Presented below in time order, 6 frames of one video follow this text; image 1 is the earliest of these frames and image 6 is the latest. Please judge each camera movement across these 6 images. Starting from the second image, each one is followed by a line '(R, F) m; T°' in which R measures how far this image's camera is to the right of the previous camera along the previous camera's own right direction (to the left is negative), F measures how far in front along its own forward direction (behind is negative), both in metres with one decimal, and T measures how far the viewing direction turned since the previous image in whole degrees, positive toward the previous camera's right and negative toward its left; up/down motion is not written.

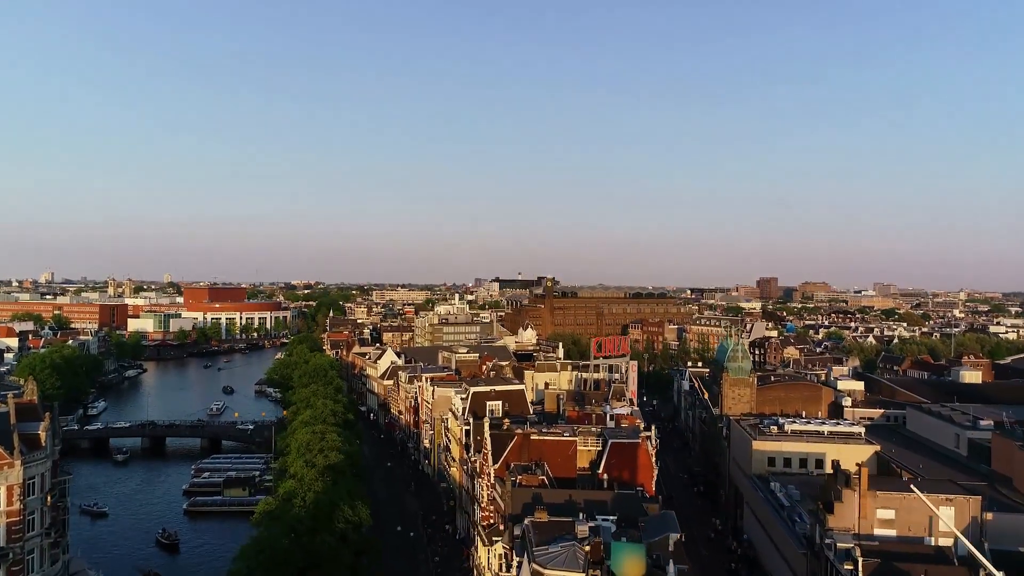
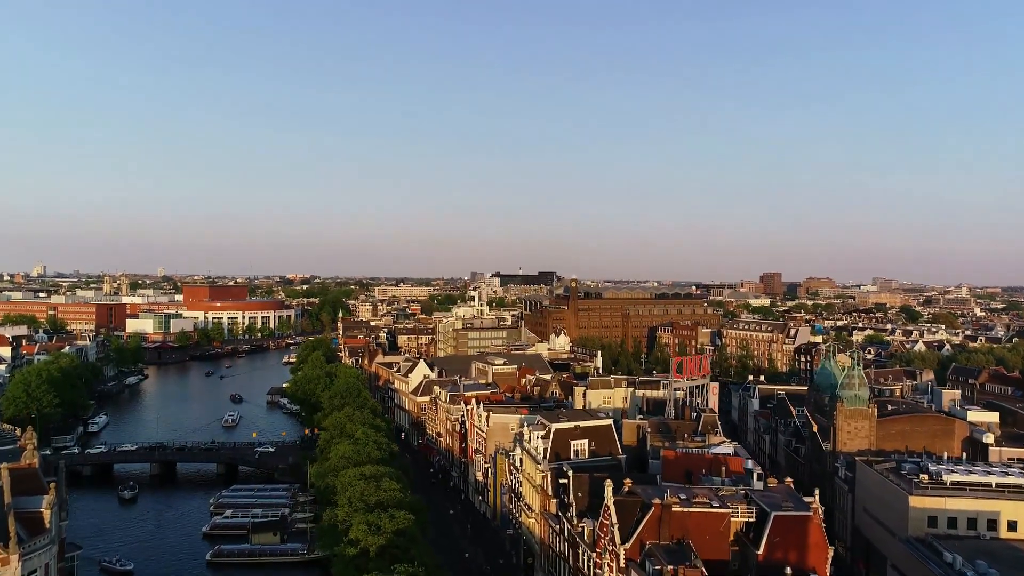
(-6.0, +9.0) m; 0°
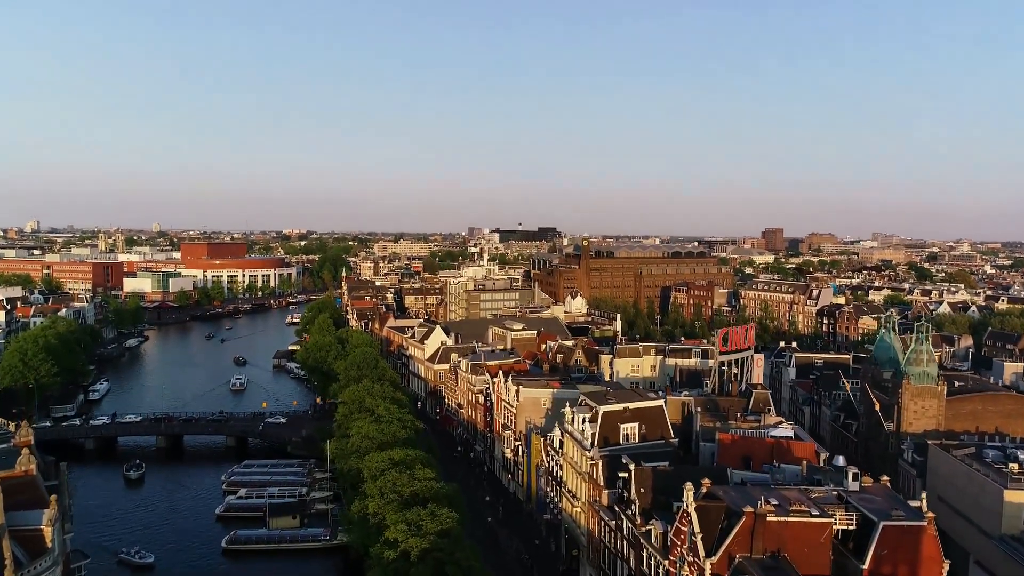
(-2.8, +4.7) m; 0°
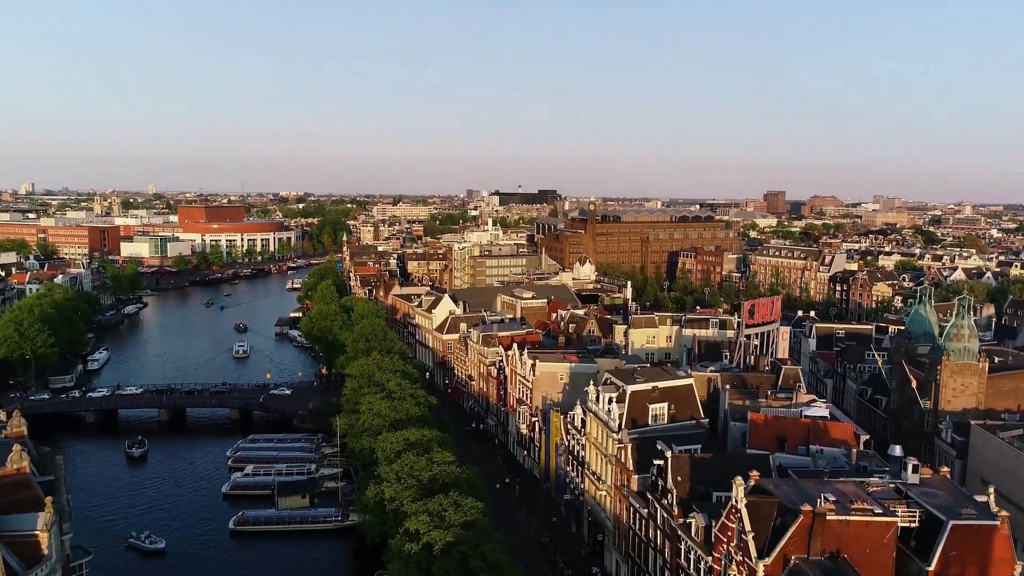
(-1.3, +2.7) m; 0°
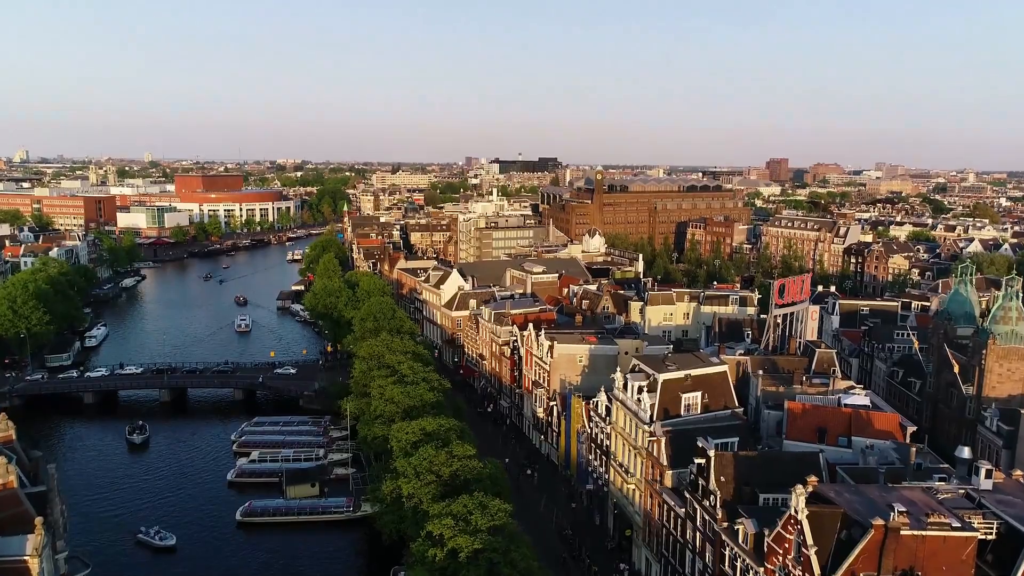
(-1.3, +2.8) m; 0°
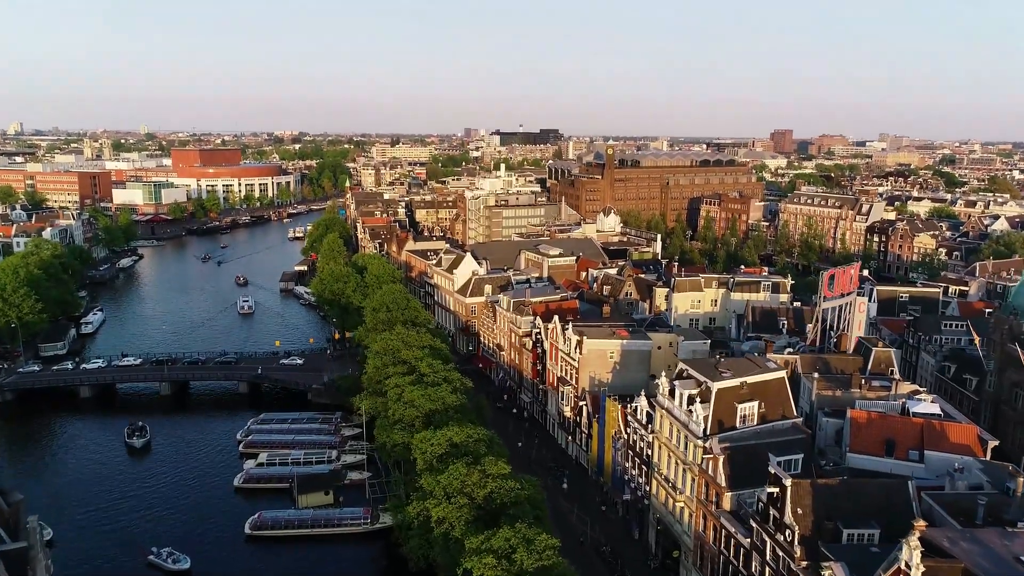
(-1.8, +4.0) m; 0°
